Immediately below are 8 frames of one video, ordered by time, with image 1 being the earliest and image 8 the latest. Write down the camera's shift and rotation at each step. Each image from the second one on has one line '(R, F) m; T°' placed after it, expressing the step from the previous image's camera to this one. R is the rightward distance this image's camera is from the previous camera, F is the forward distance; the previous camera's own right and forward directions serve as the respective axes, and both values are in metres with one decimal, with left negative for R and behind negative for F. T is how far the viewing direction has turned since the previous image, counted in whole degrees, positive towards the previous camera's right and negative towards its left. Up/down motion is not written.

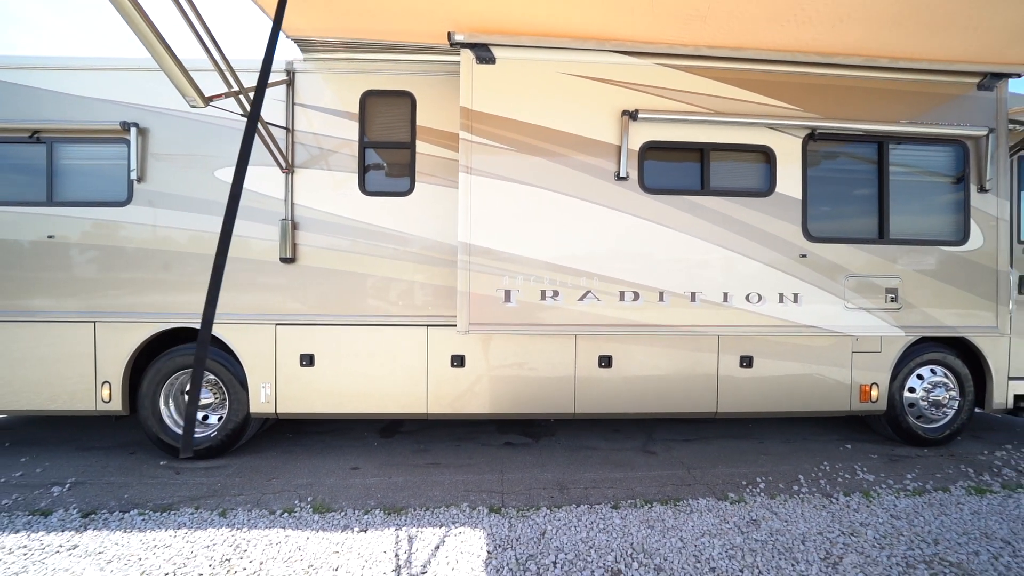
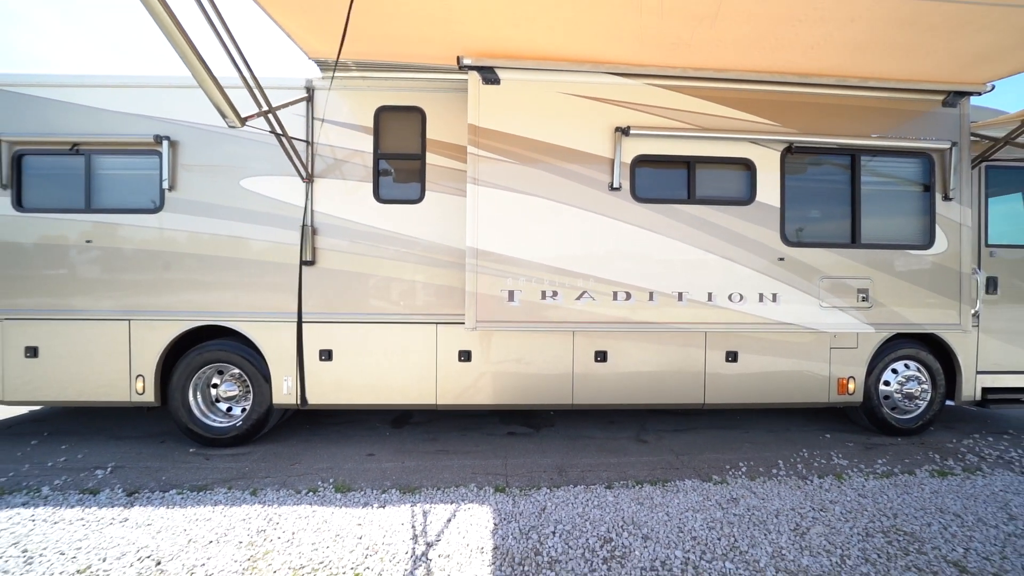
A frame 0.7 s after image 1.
(-0.1, -0.3) m; 0°
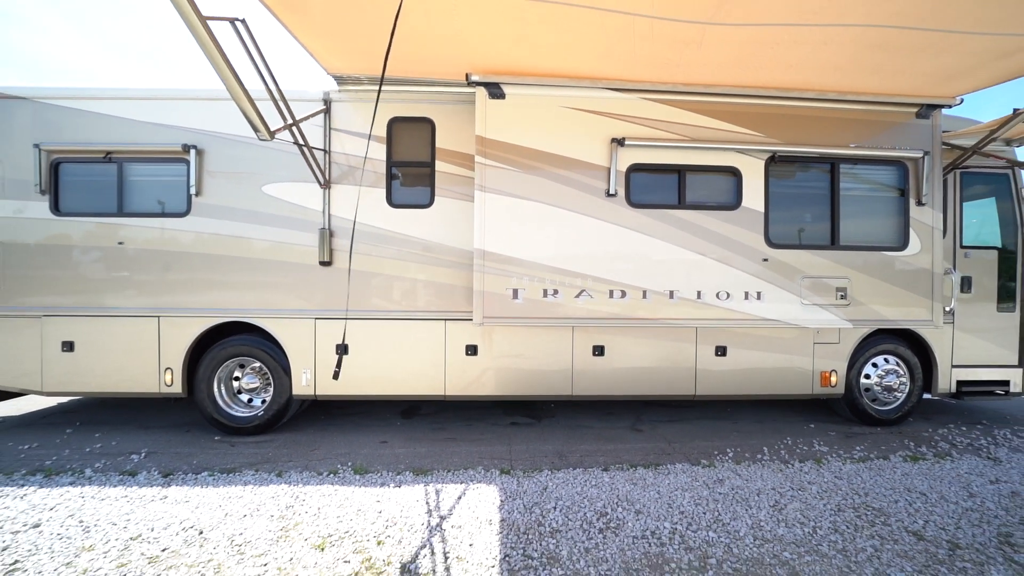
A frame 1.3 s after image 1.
(-0.1, -0.3) m; 0°
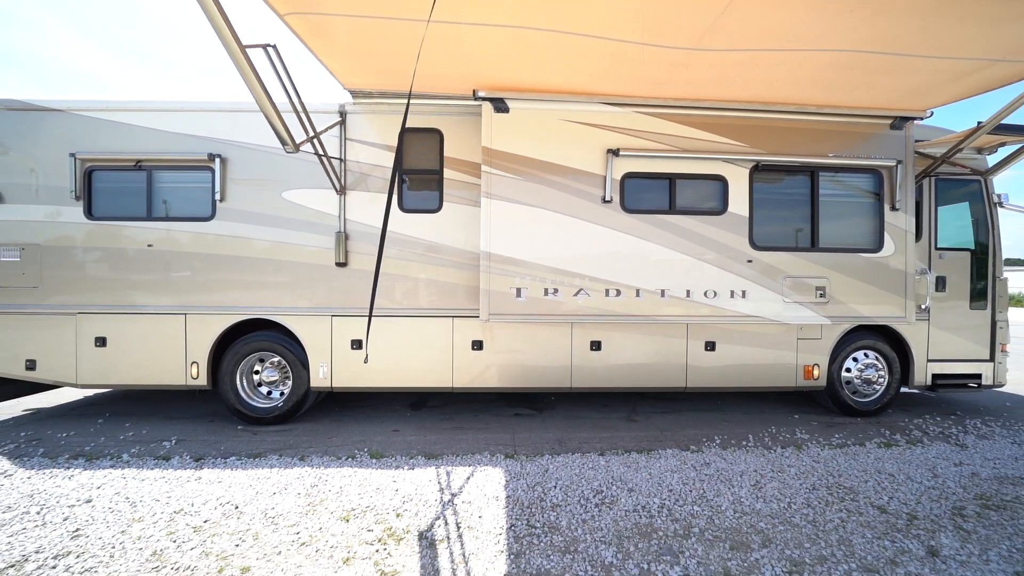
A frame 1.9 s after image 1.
(-0.1, -0.3) m; 0°
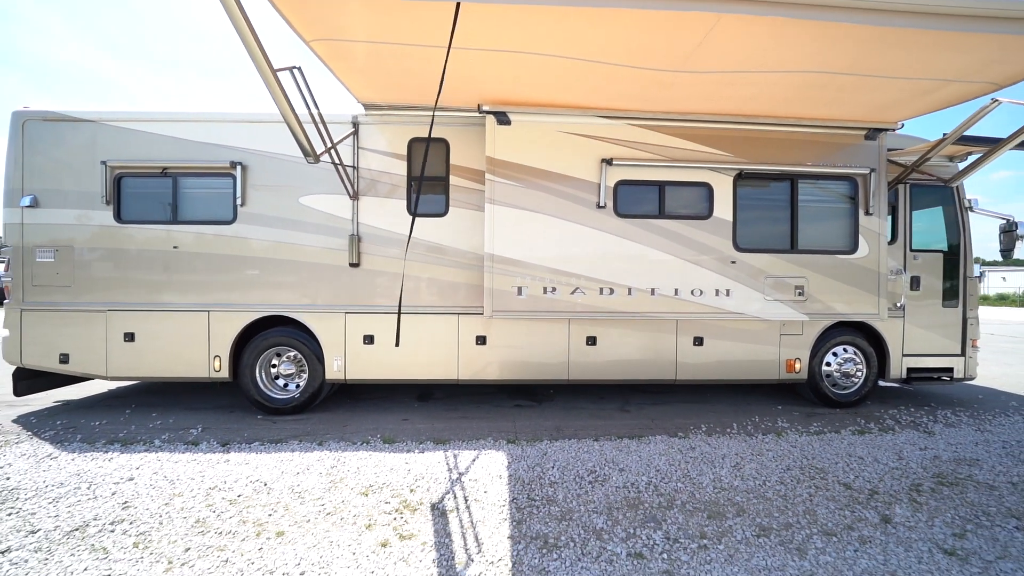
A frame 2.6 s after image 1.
(0.0, -0.3) m; 0°
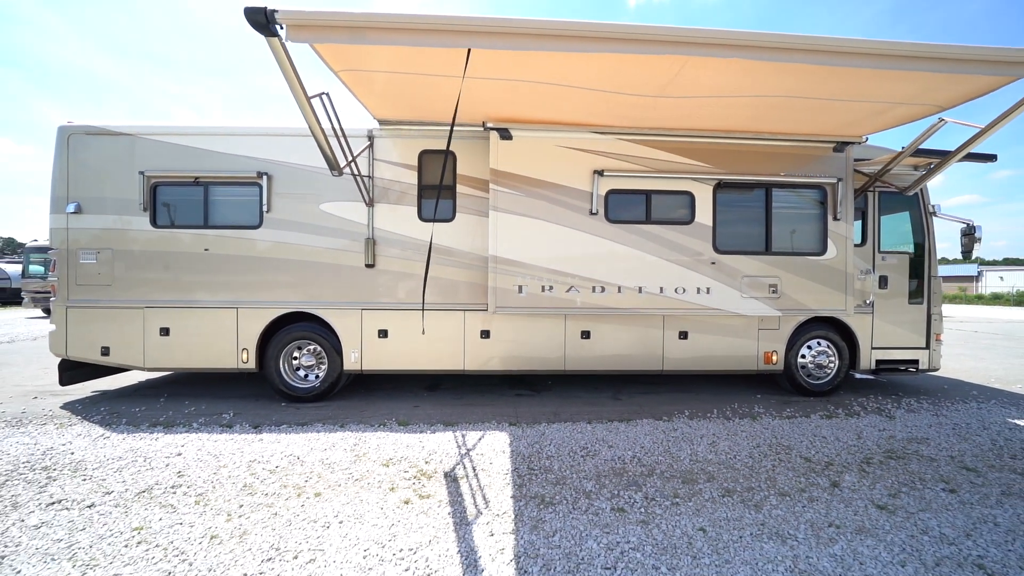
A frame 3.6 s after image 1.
(0.0, -0.5) m; 0°
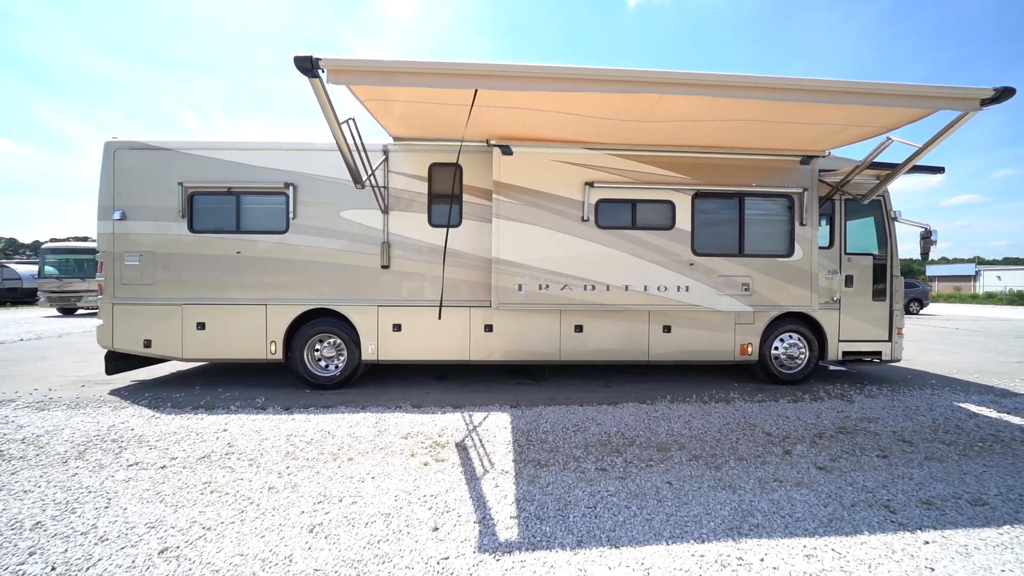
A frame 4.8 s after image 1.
(0.0, -0.6) m; 0°
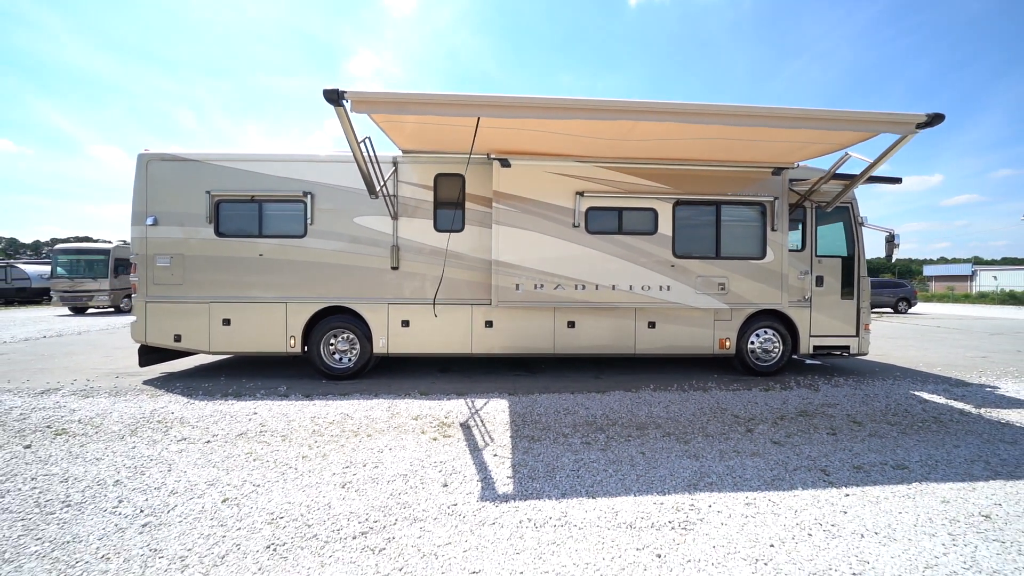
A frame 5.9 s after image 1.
(+0.1, -0.6) m; 0°
